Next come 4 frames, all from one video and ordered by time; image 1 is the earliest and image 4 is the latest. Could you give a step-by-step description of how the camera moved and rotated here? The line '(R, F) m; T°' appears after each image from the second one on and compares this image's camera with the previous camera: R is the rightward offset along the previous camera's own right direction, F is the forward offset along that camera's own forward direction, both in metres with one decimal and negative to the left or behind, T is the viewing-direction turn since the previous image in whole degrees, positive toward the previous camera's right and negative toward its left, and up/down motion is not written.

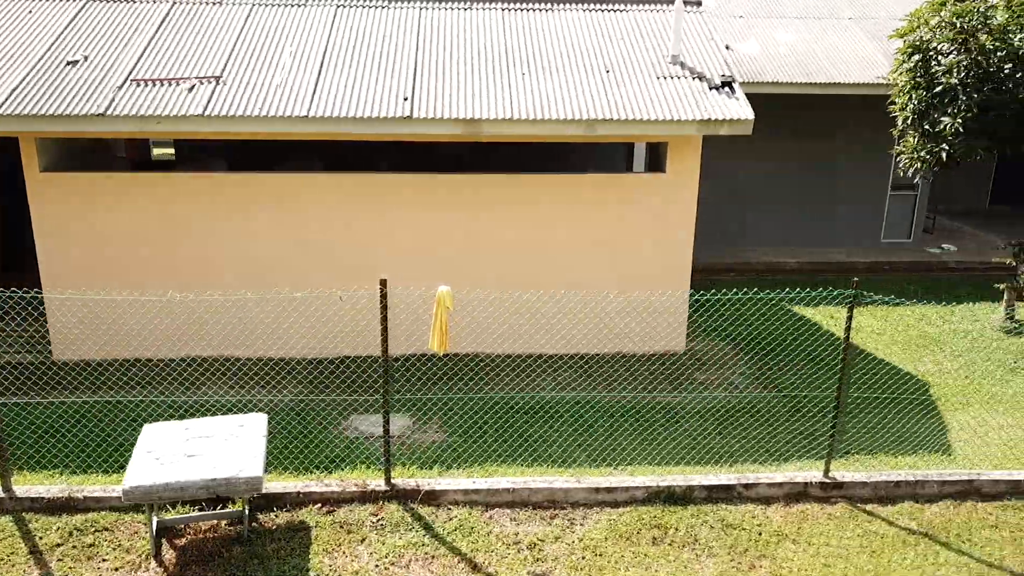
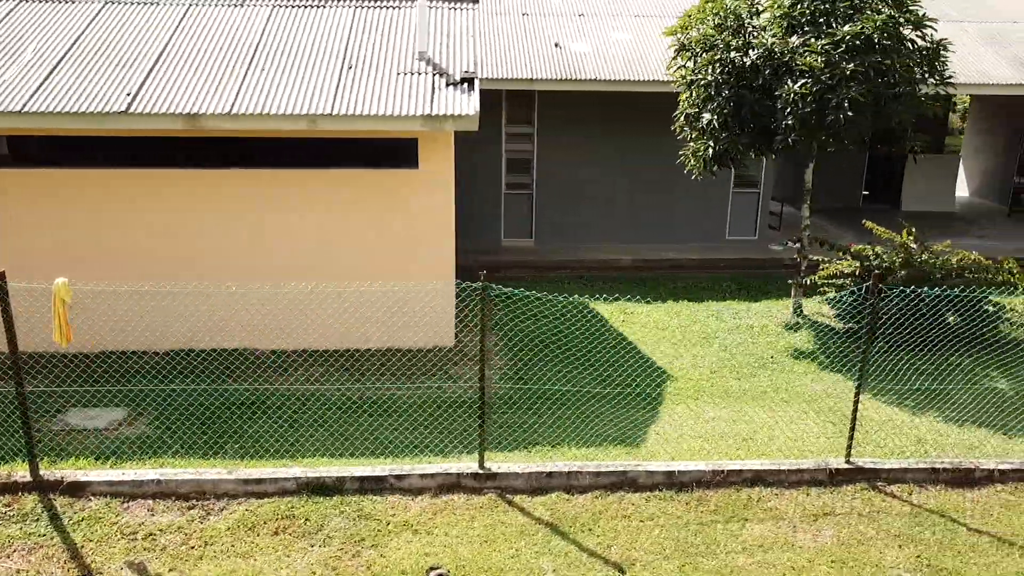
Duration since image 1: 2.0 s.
(+1.8, 0.0) m; 0°
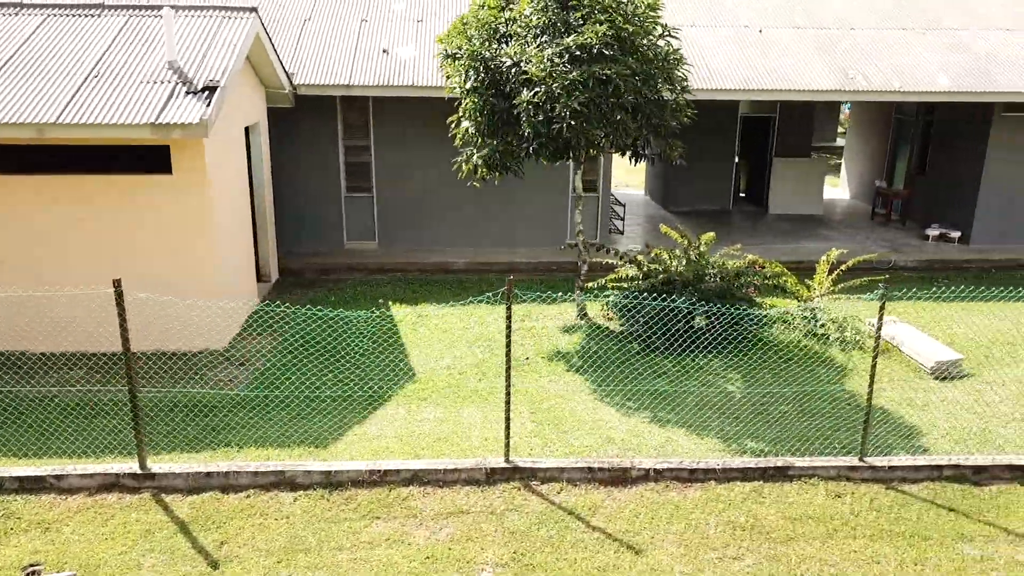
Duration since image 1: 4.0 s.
(+1.8, -0.2) m; 0°
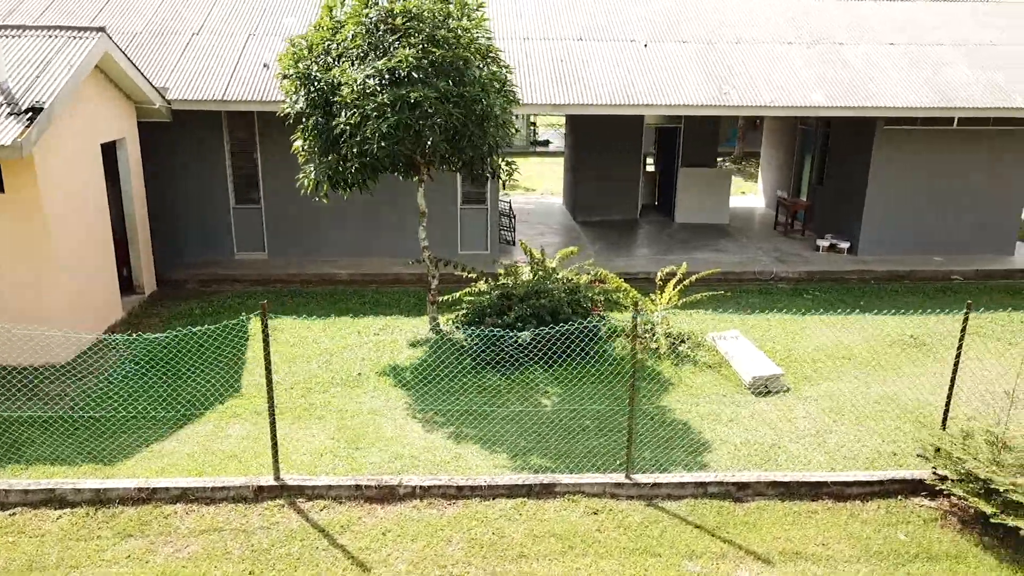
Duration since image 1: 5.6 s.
(+1.3, -0.1) m; 0°
